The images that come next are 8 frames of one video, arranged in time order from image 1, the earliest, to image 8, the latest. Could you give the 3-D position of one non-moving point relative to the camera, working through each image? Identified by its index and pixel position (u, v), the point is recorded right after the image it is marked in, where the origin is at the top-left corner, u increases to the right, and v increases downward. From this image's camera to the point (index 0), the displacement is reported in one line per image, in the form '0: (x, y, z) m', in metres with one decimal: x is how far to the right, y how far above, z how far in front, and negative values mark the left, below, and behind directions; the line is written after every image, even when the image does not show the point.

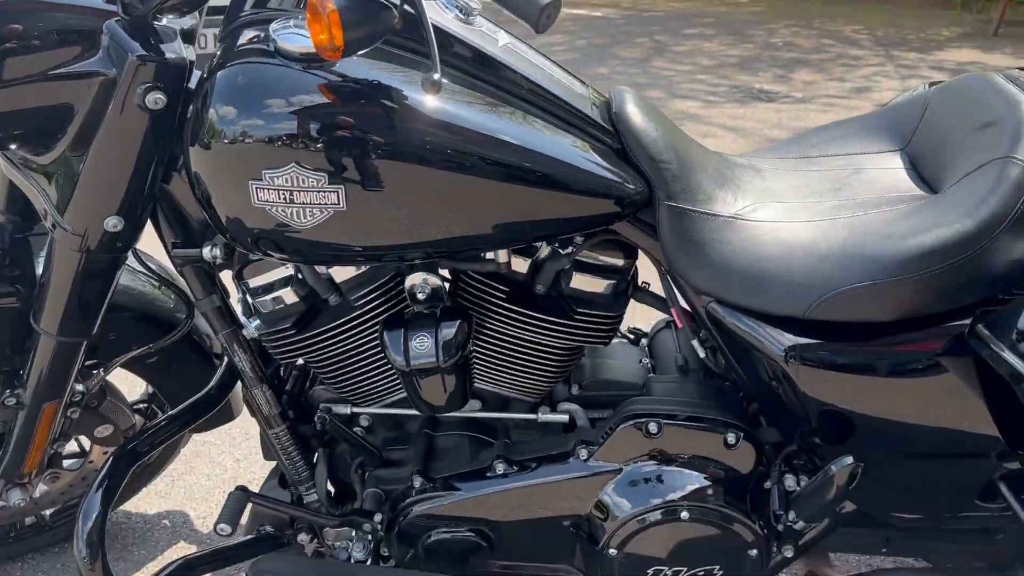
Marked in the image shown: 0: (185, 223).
0: (-0.6, +0.1, +1.5) m
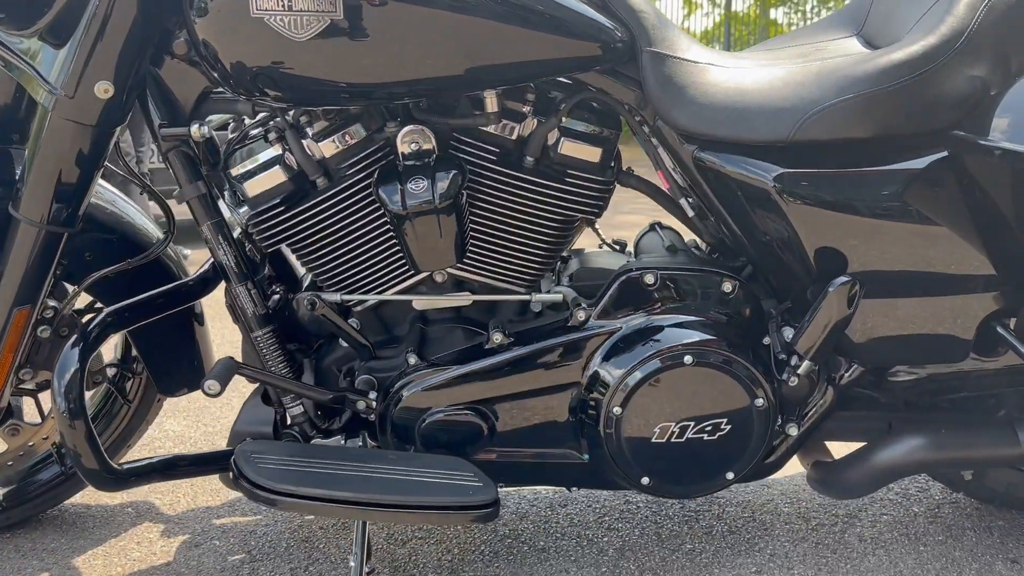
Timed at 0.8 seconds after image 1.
0: (-0.6, +0.3, +1.6) m
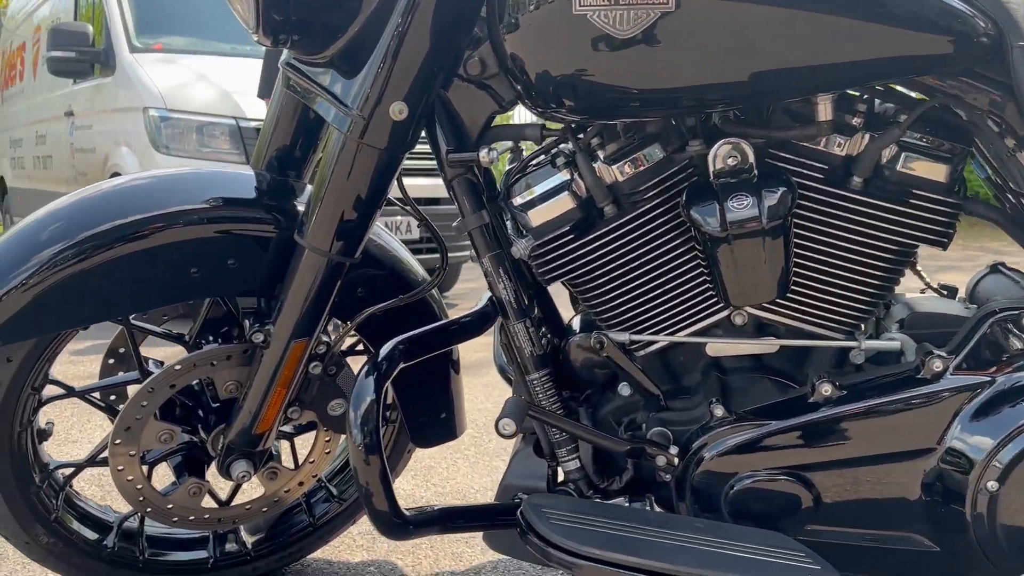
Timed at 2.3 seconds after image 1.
0: (-0.1, +0.3, +1.5) m
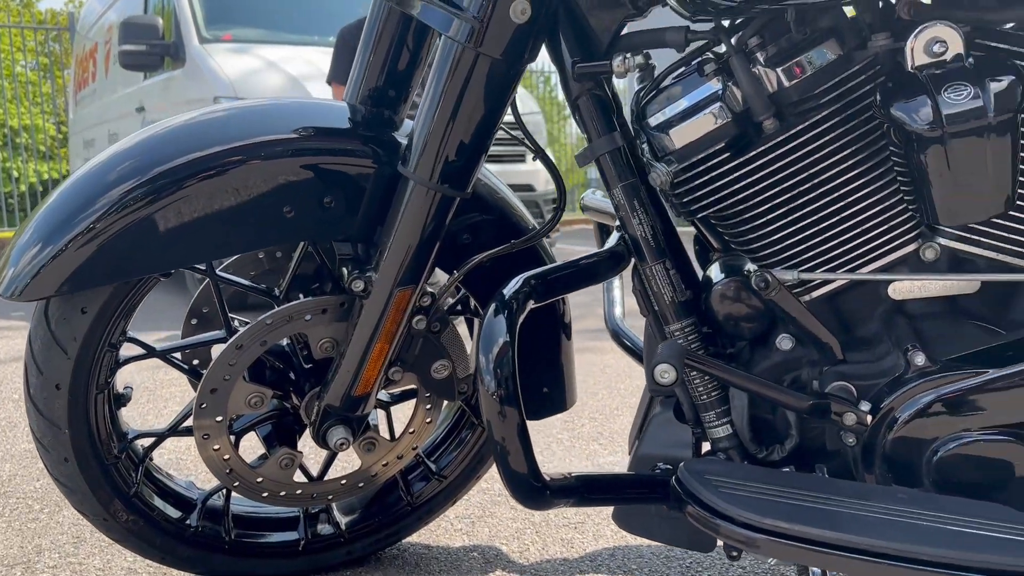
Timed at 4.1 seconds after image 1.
0: (+0.1, +0.4, +1.3) m
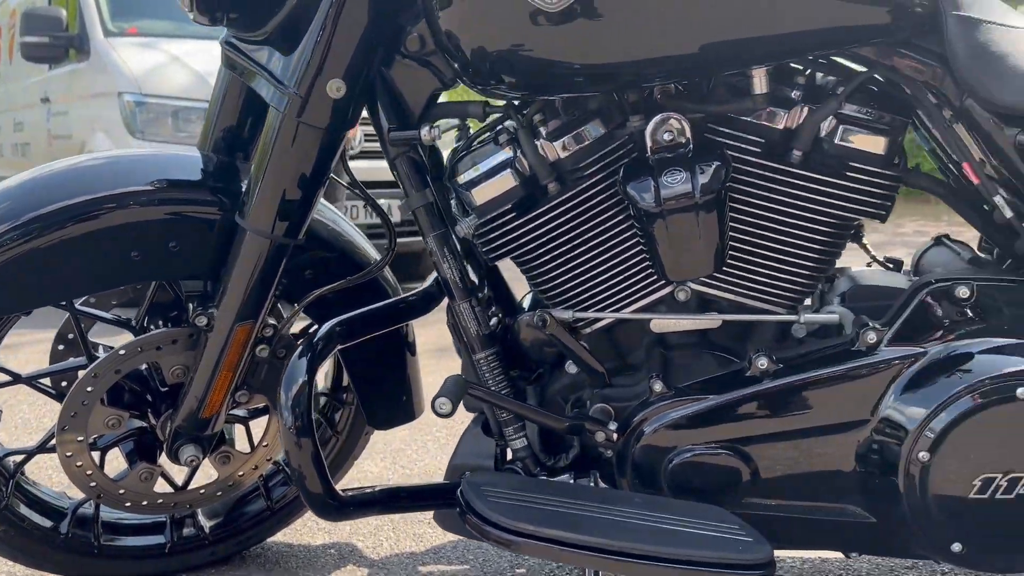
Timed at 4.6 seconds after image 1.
0: (-0.2, +0.3, +1.5) m
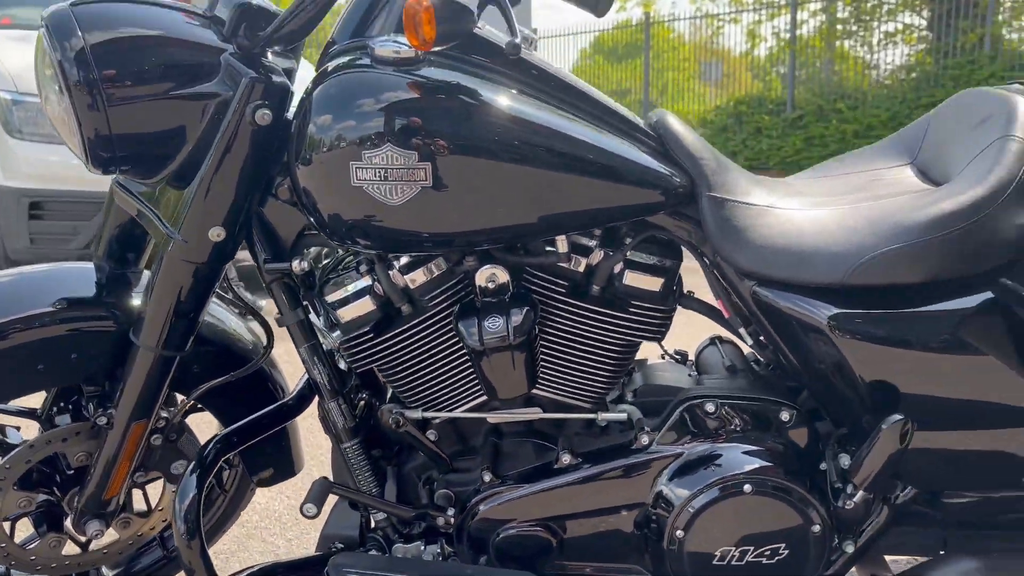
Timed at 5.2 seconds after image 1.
0: (-0.5, +0.1, +1.7) m
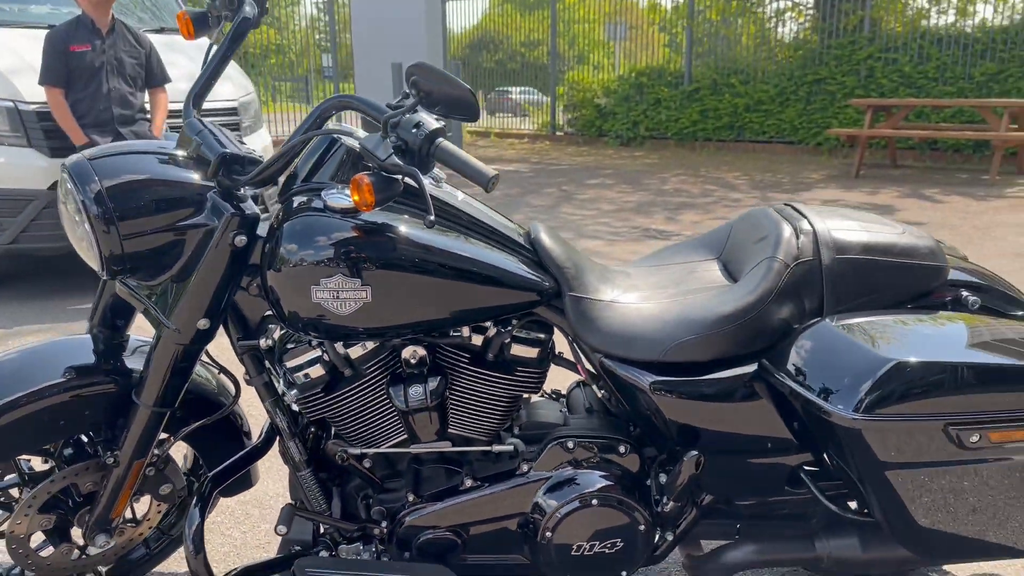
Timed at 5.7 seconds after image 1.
0: (-0.7, -0.1, +2.3) m
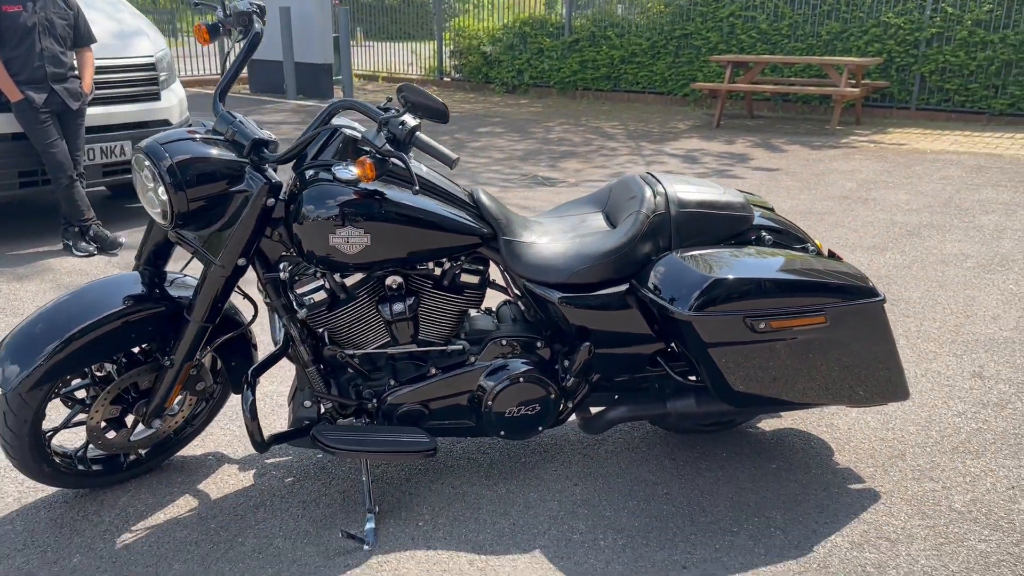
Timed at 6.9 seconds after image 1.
0: (-0.9, +0.1, +3.1) m
